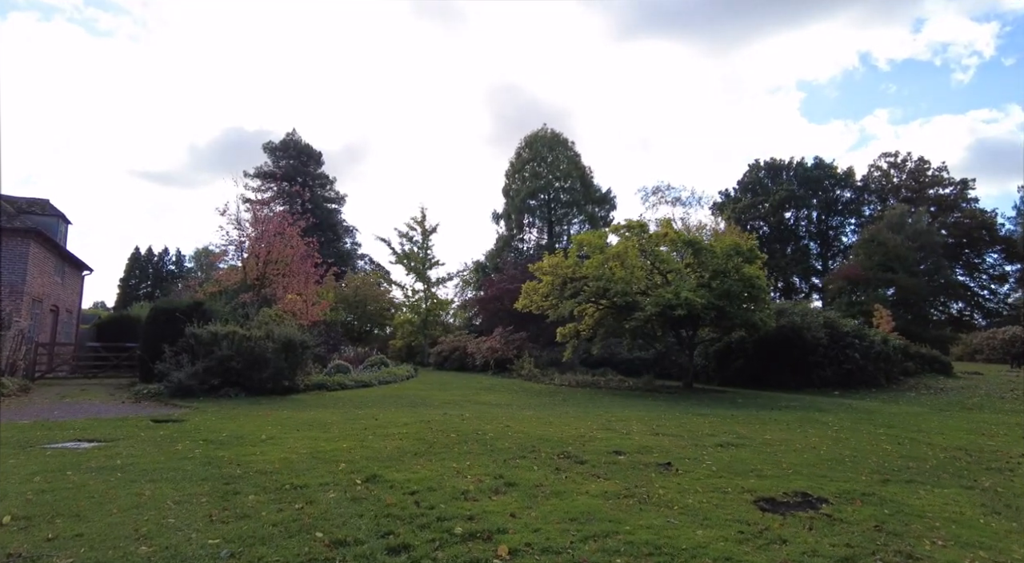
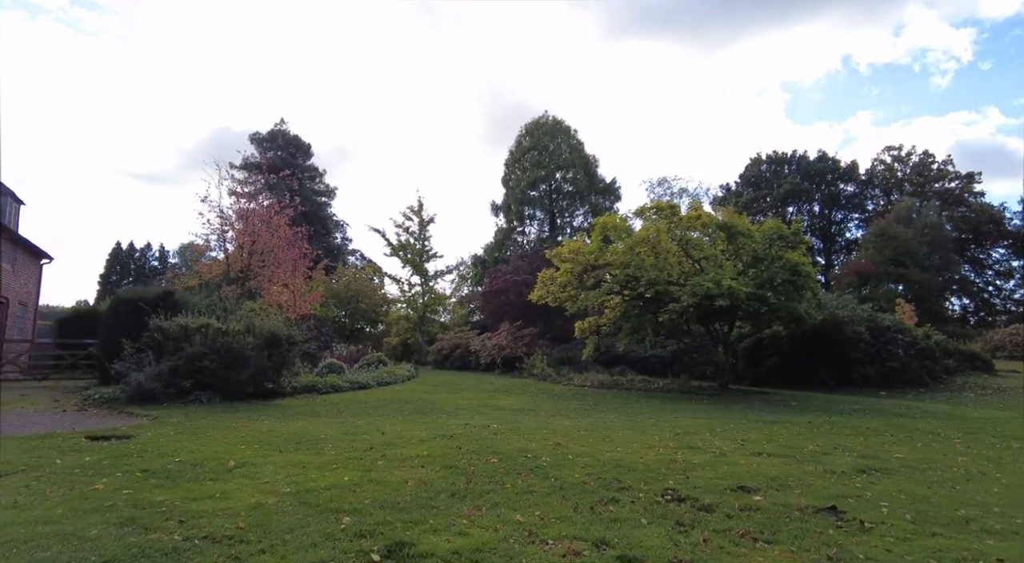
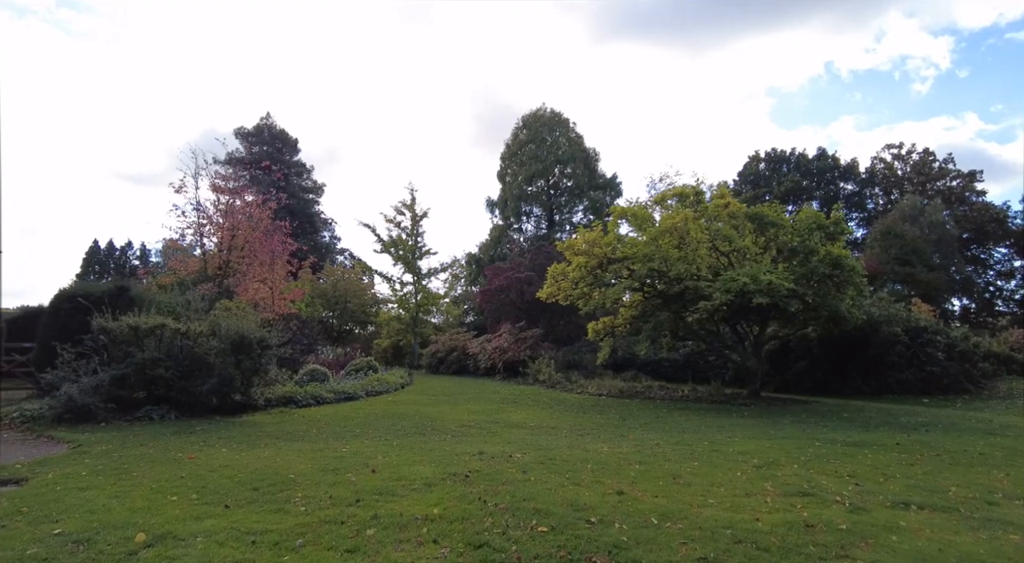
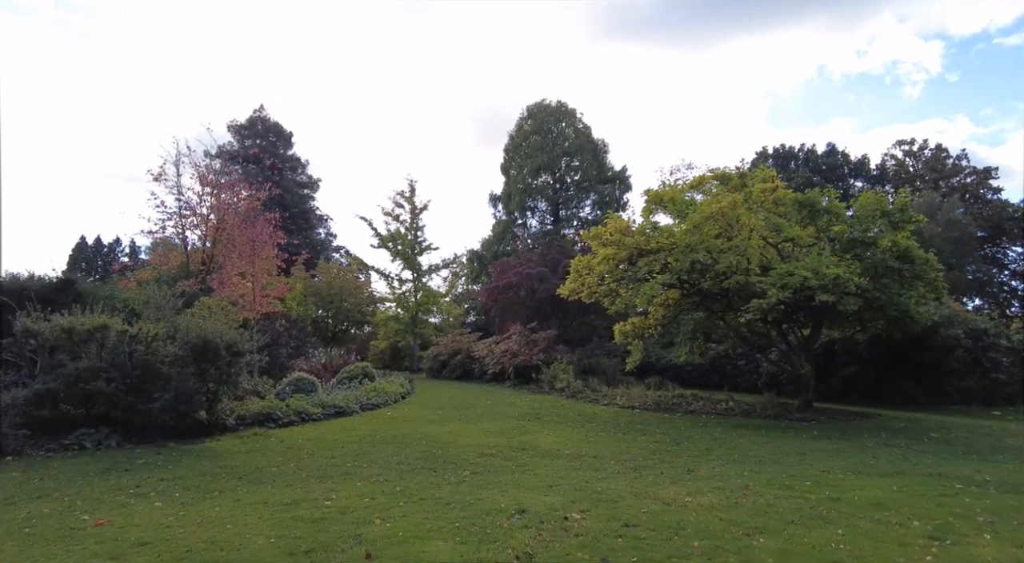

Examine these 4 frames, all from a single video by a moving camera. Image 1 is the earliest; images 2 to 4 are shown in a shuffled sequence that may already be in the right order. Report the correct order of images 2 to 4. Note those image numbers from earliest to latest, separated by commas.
2, 3, 4
